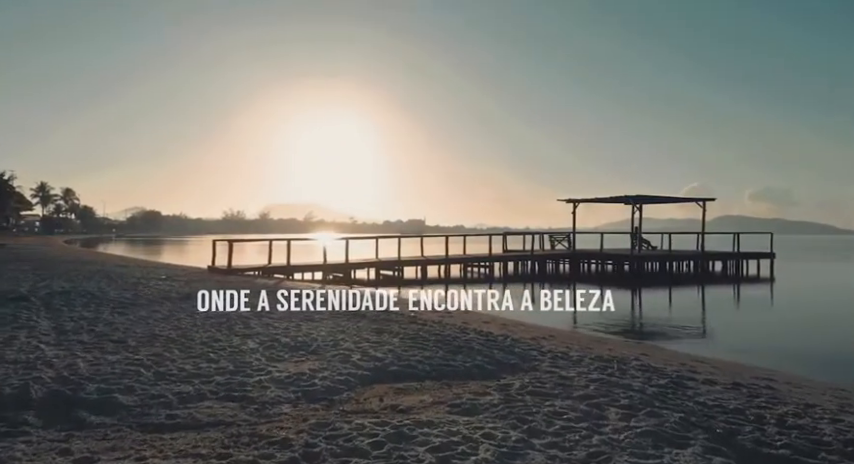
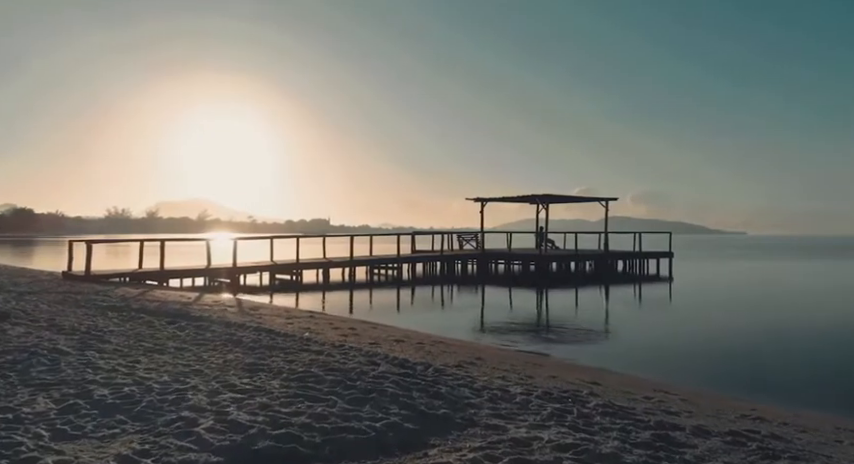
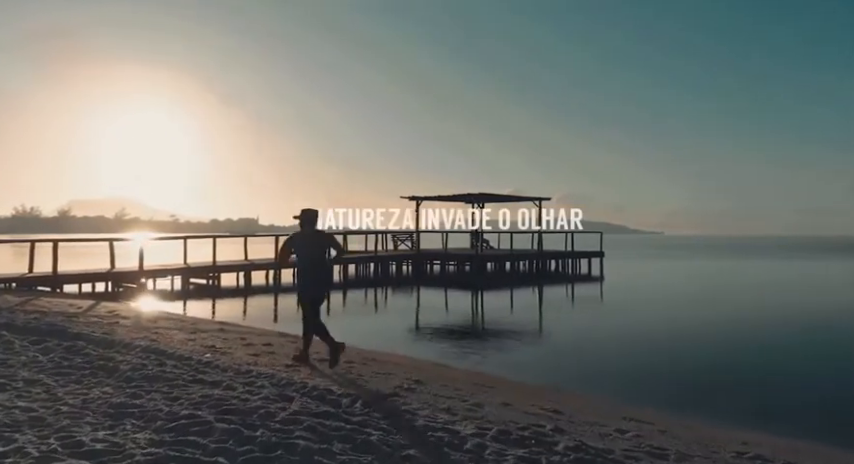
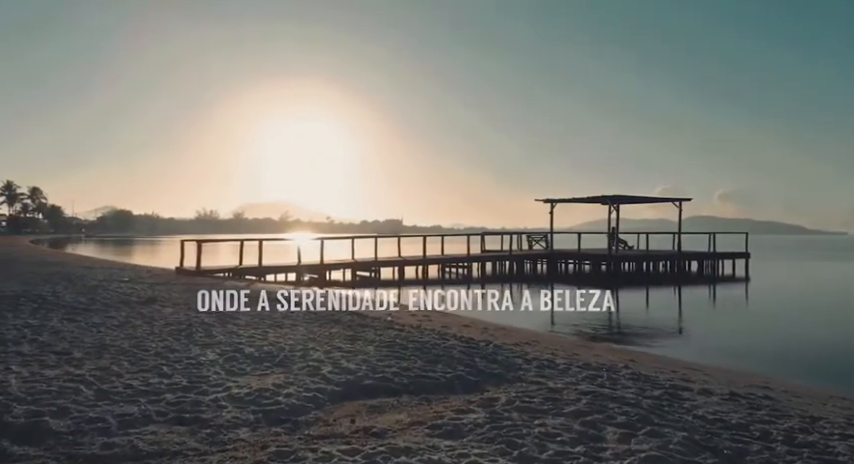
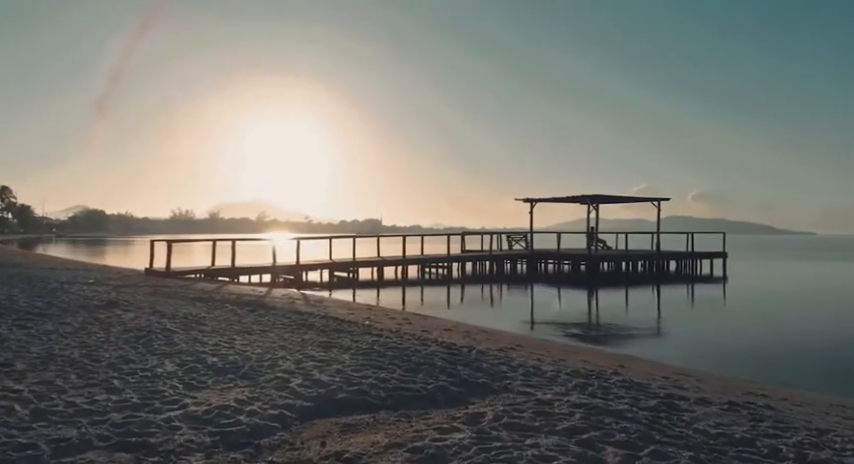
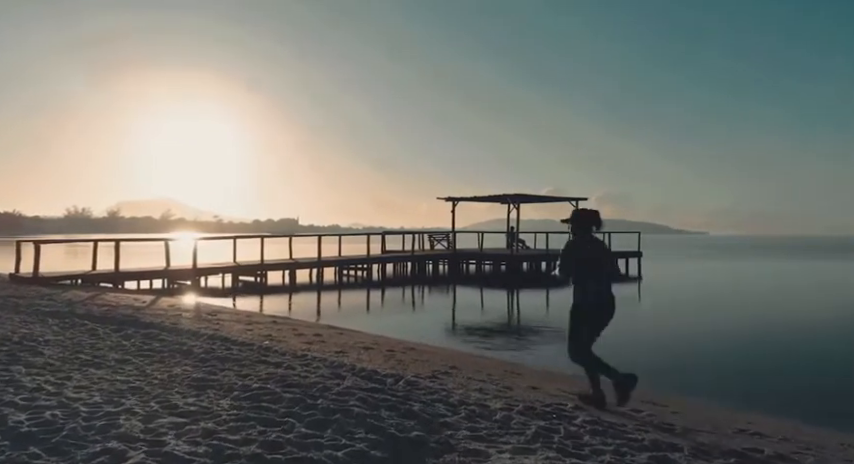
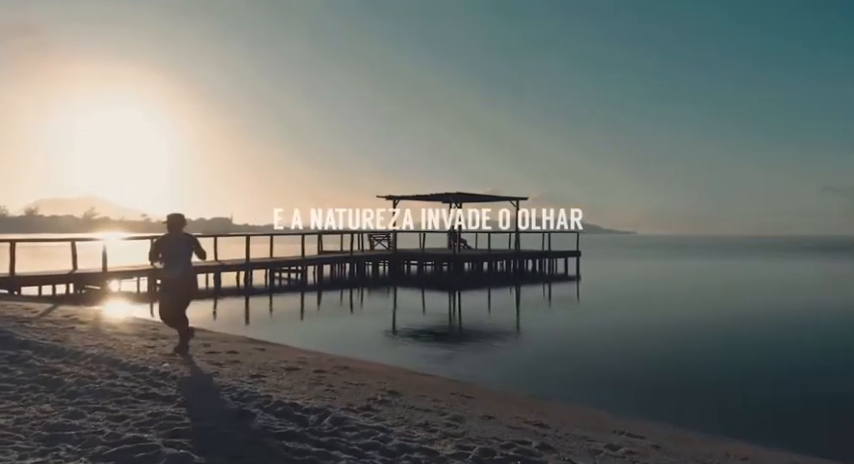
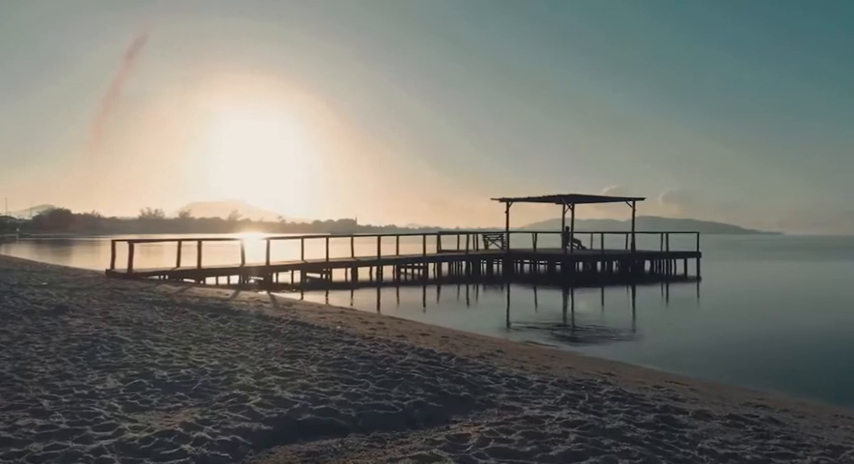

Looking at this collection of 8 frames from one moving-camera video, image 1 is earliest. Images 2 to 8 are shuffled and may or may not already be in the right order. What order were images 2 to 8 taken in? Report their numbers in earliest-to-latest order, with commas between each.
4, 5, 8, 2, 6, 3, 7
